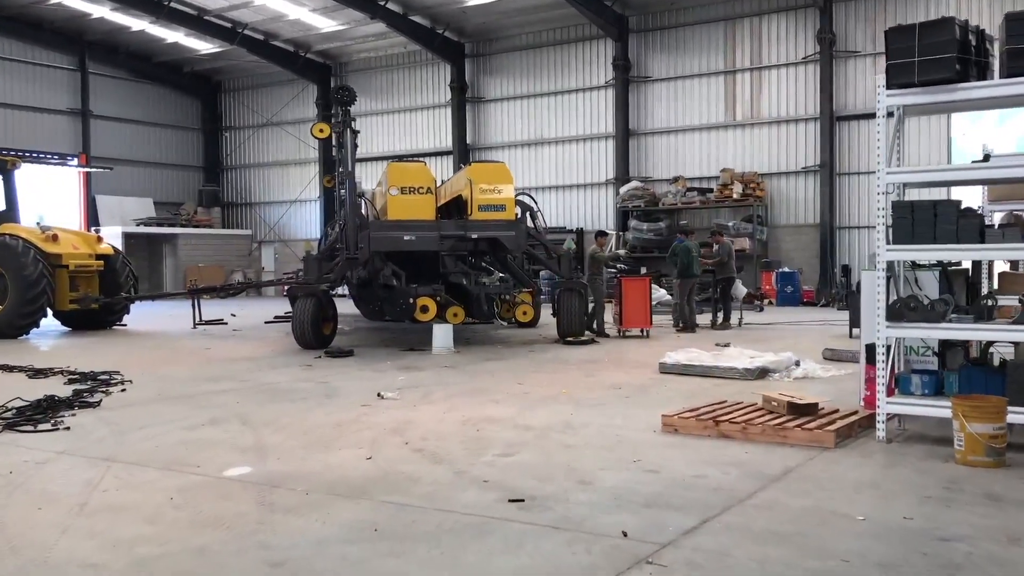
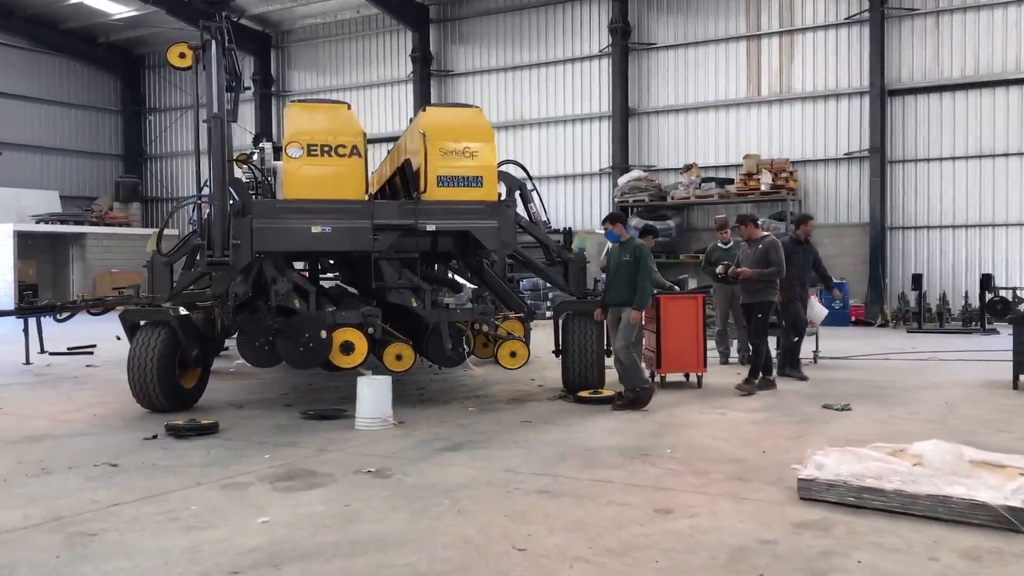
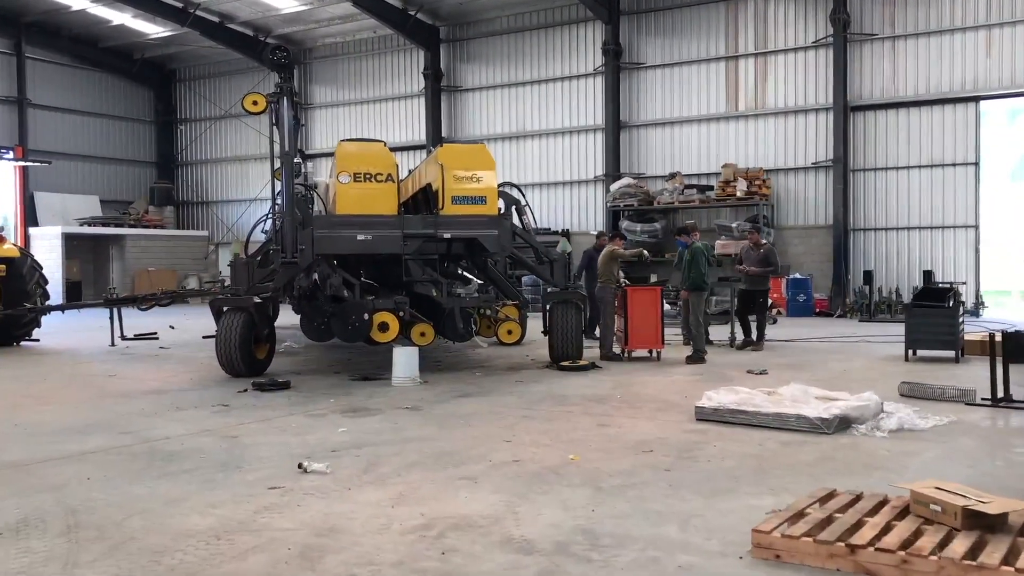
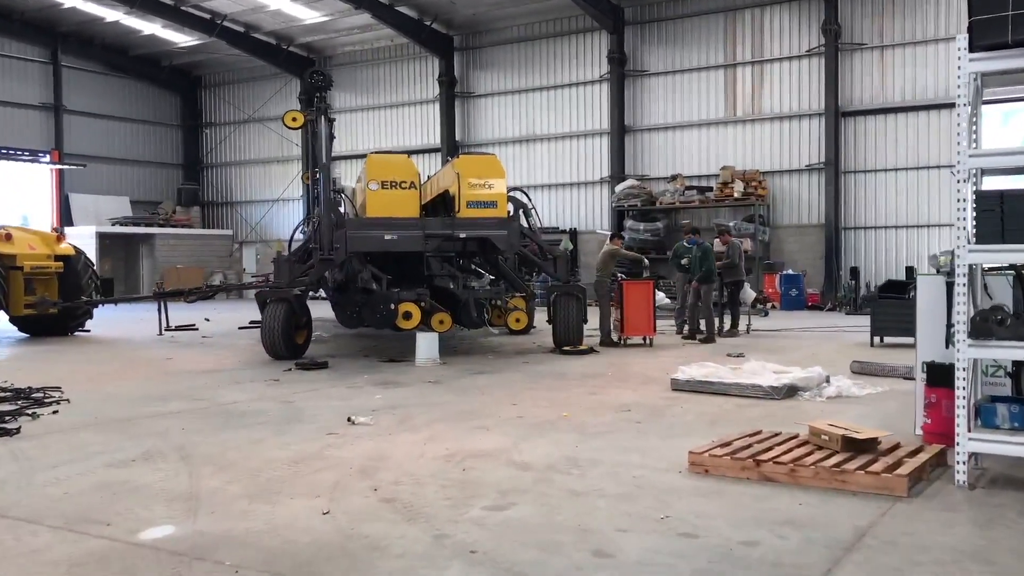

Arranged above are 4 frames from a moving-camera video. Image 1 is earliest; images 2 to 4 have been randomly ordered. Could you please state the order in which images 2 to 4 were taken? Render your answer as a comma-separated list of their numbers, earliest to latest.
4, 3, 2
